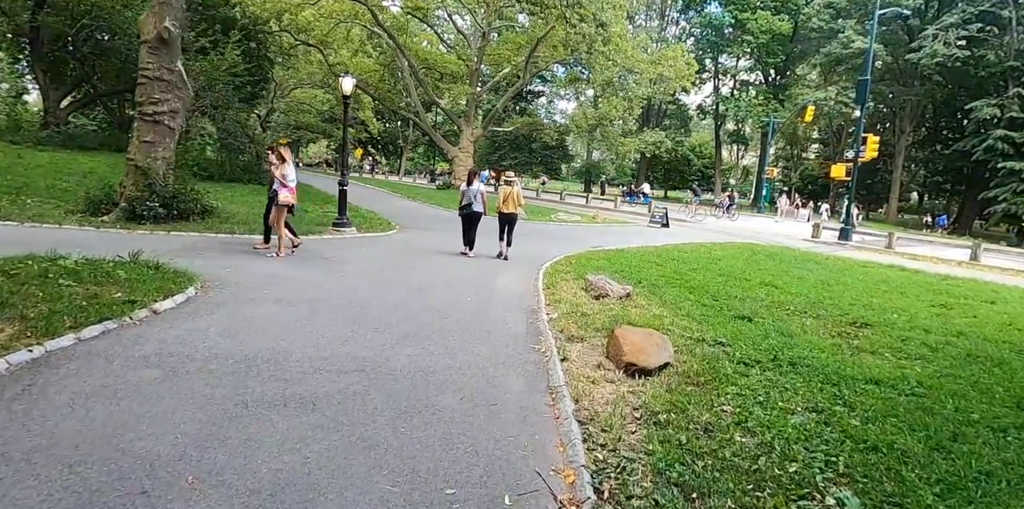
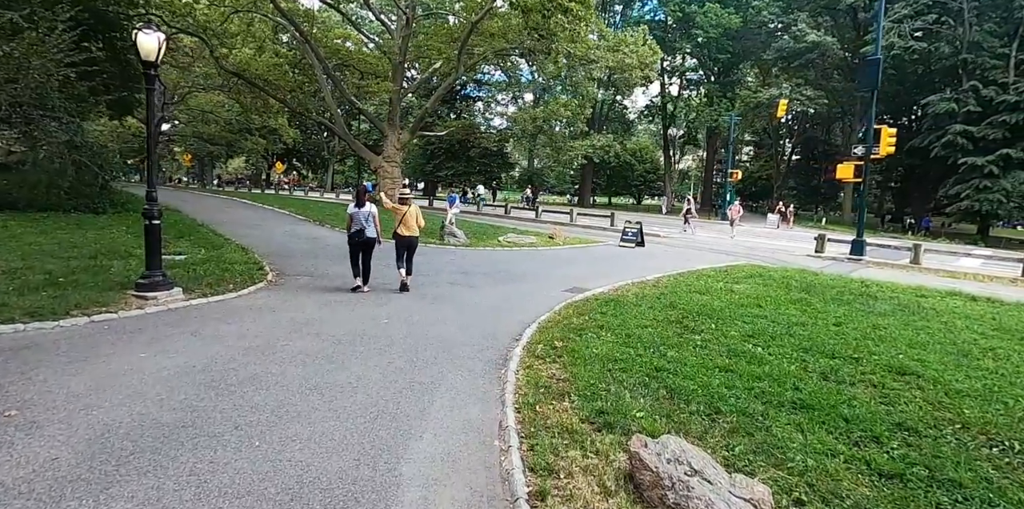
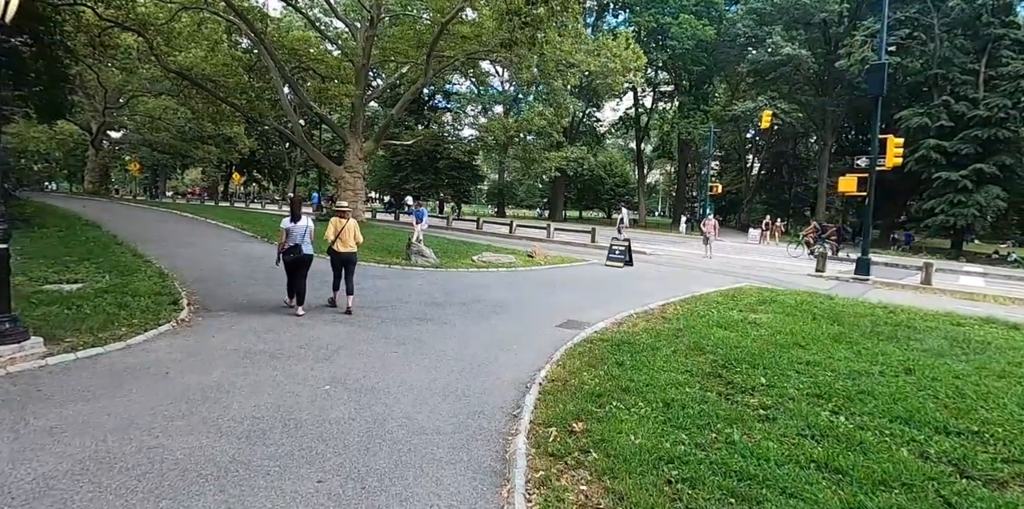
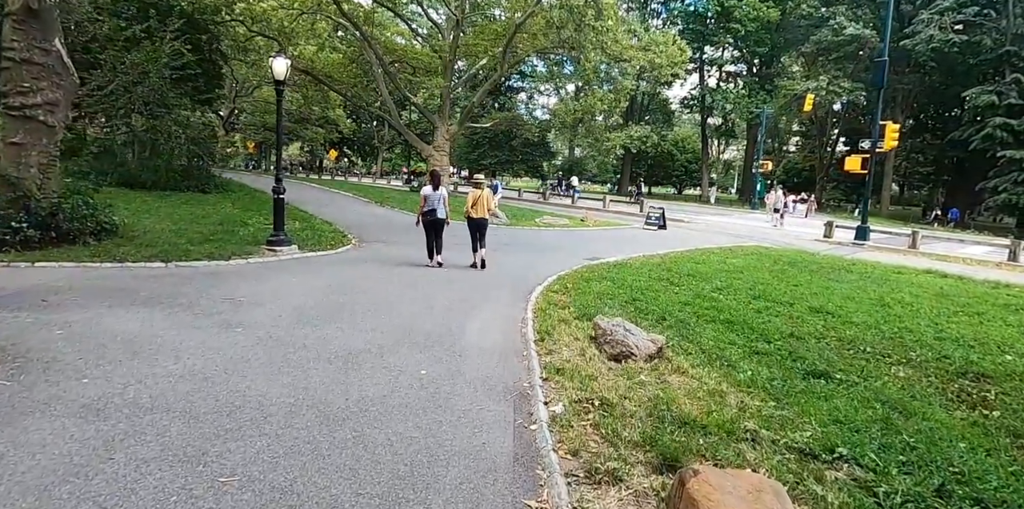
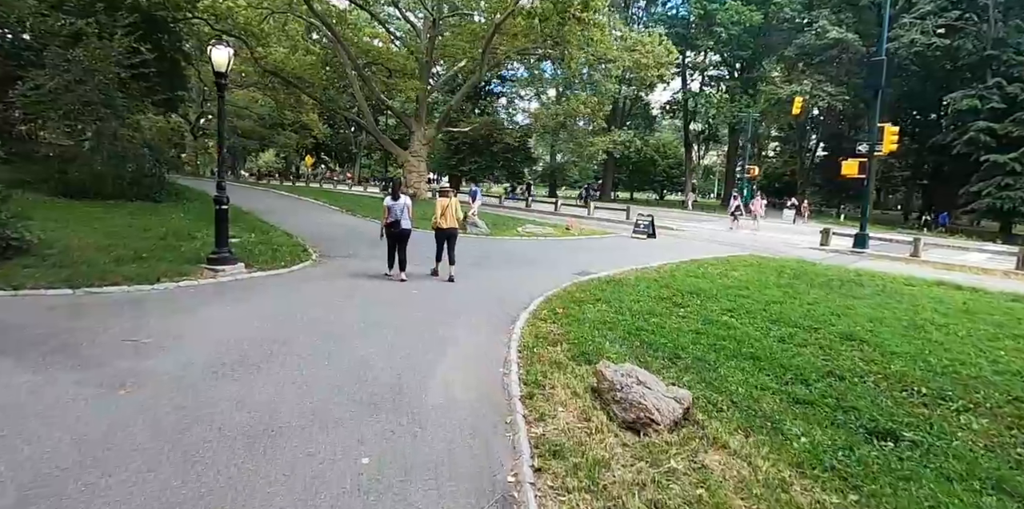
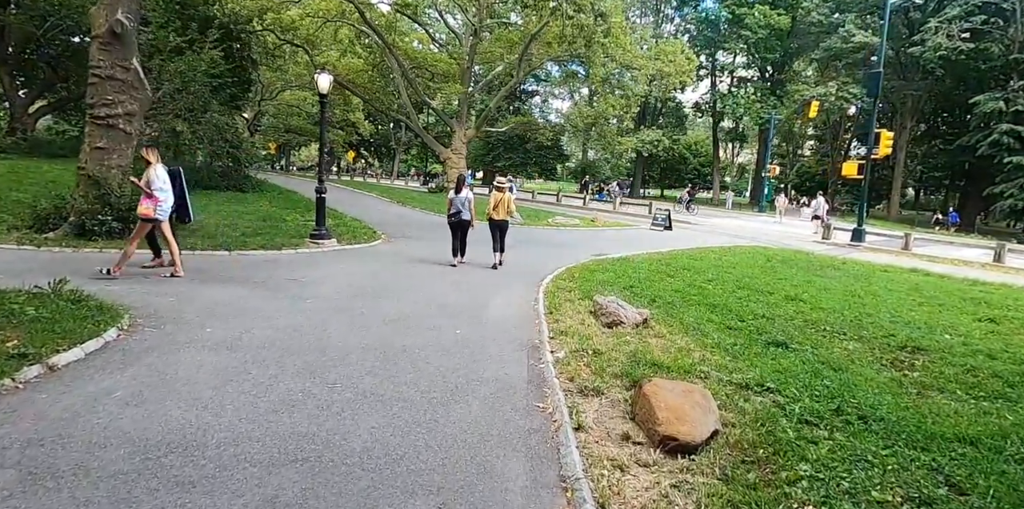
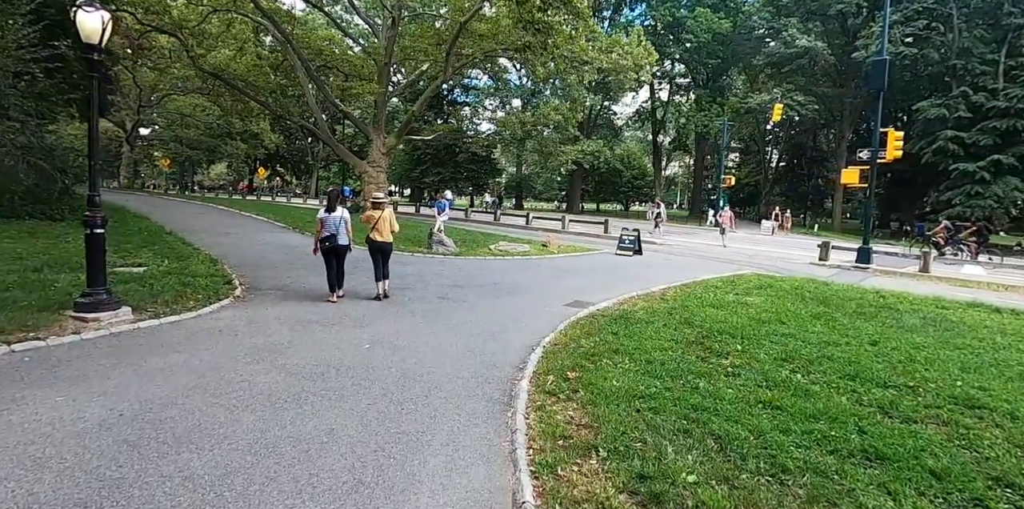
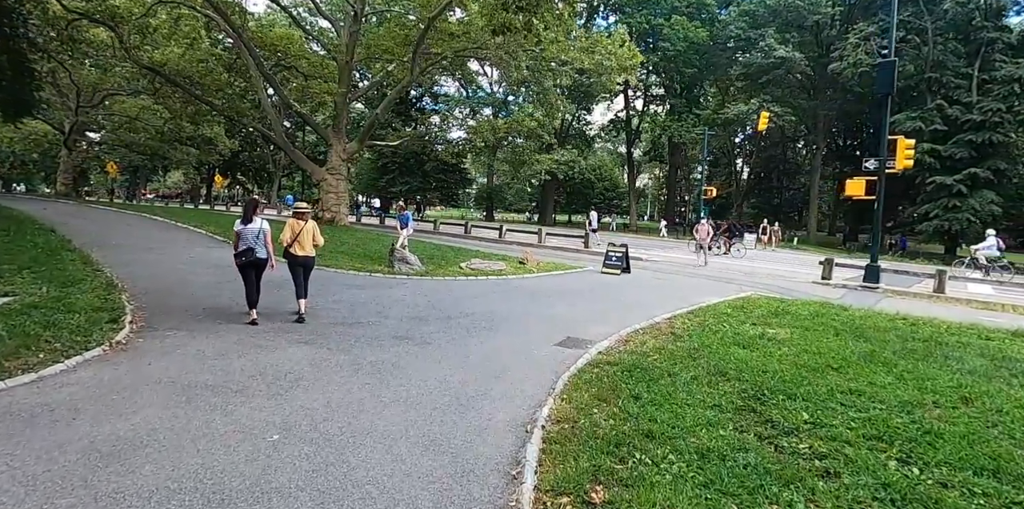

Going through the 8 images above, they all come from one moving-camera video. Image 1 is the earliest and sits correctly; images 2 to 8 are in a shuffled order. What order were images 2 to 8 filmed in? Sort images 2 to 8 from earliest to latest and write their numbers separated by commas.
6, 4, 5, 2, 7, 3, 8
